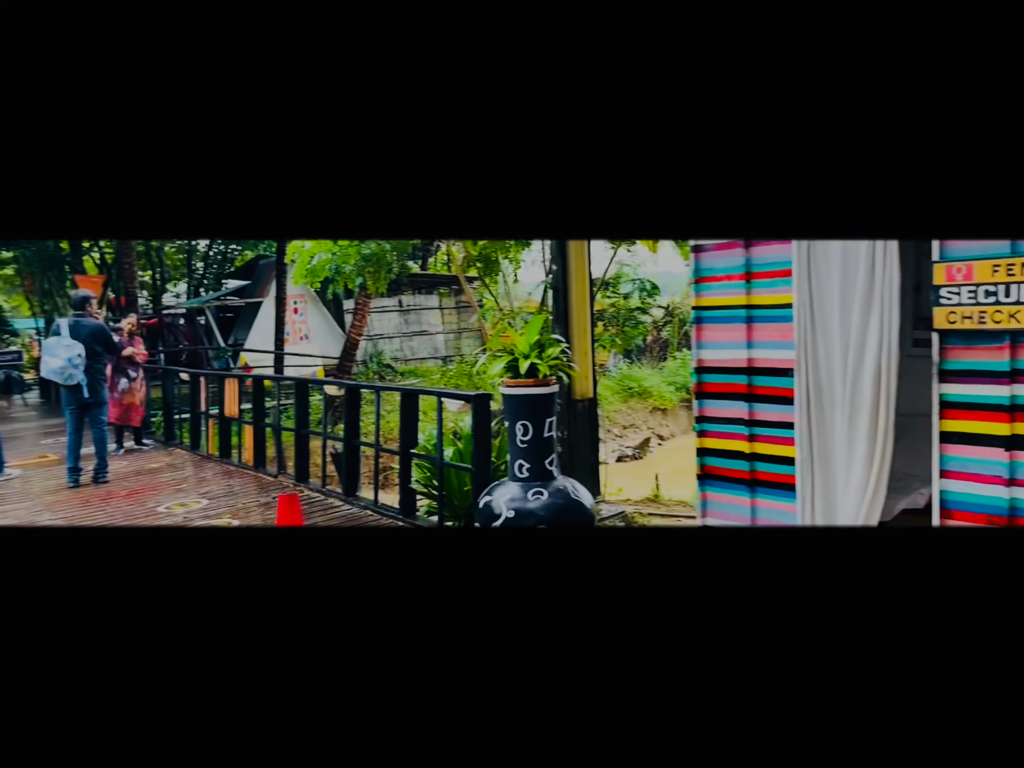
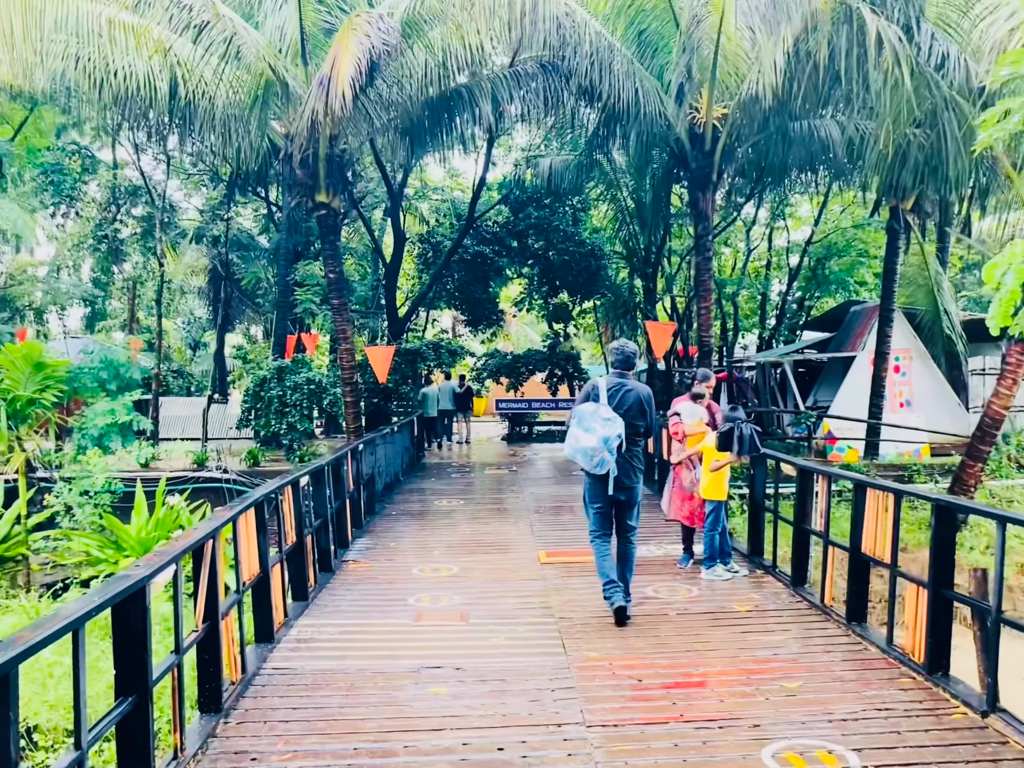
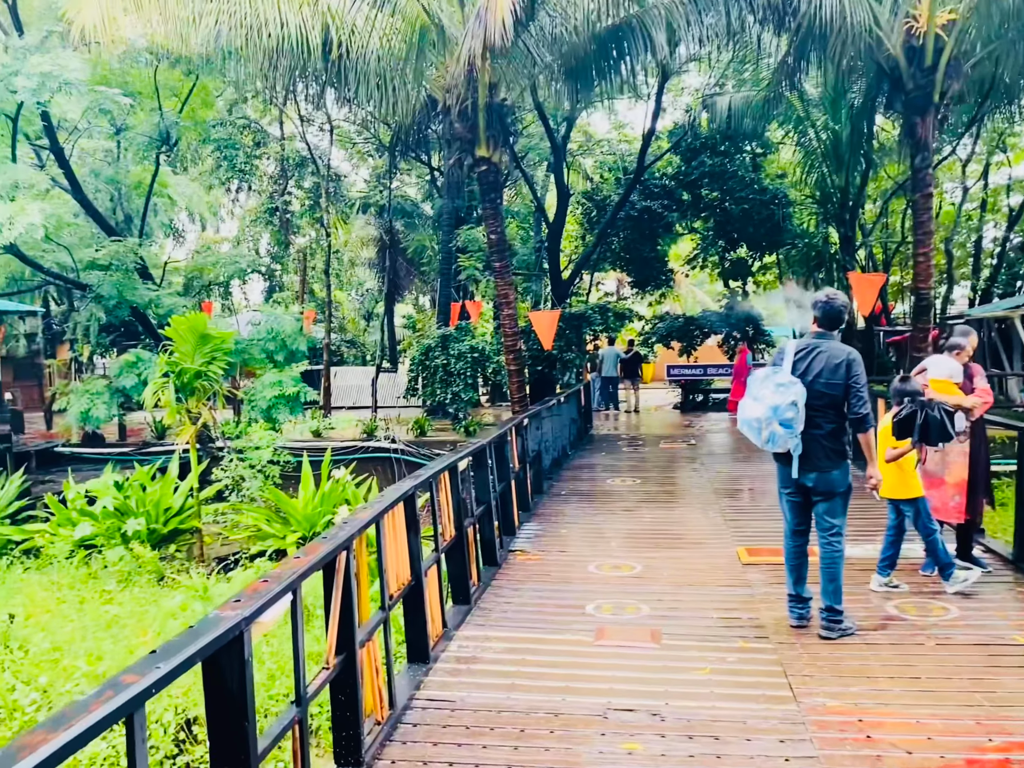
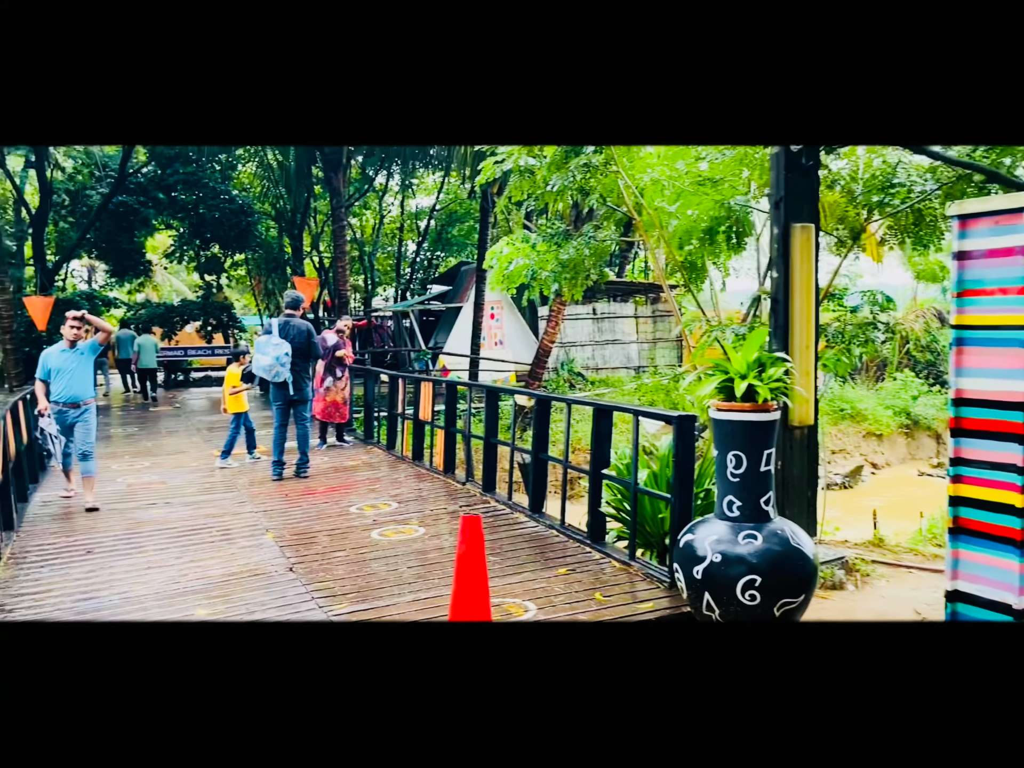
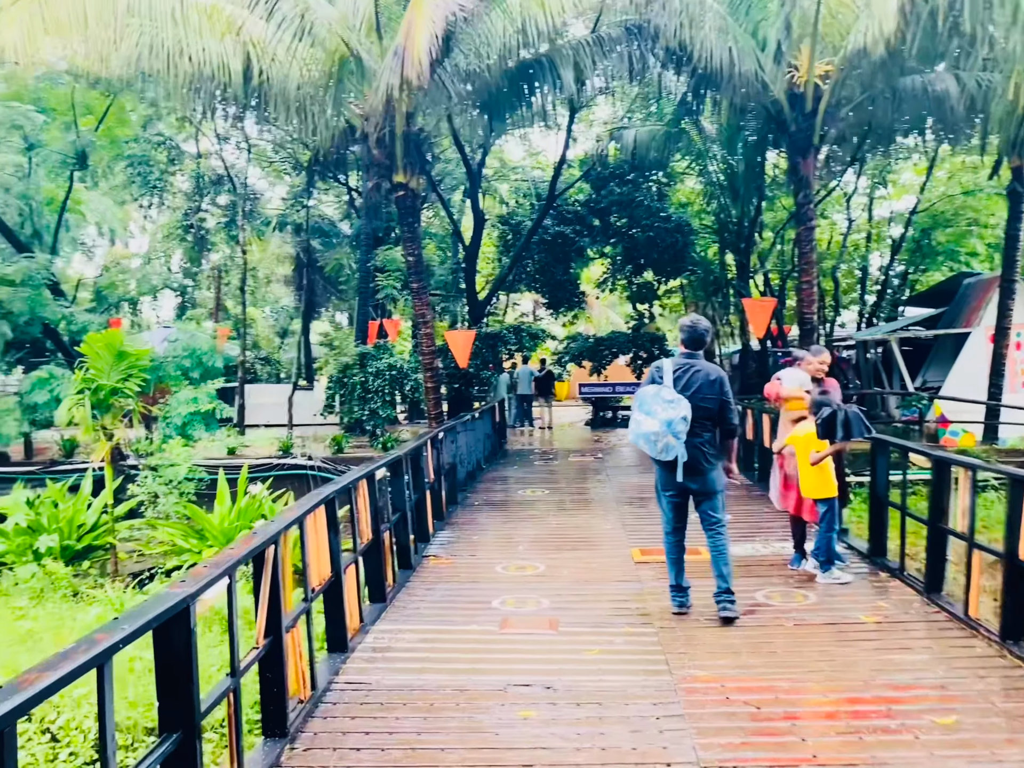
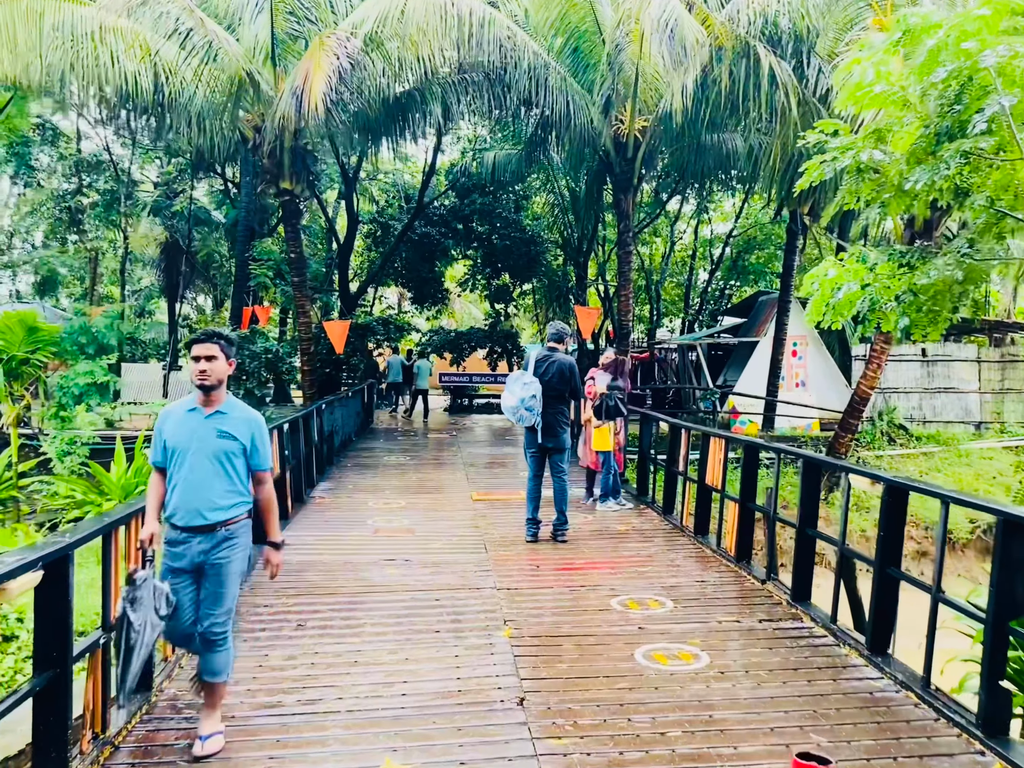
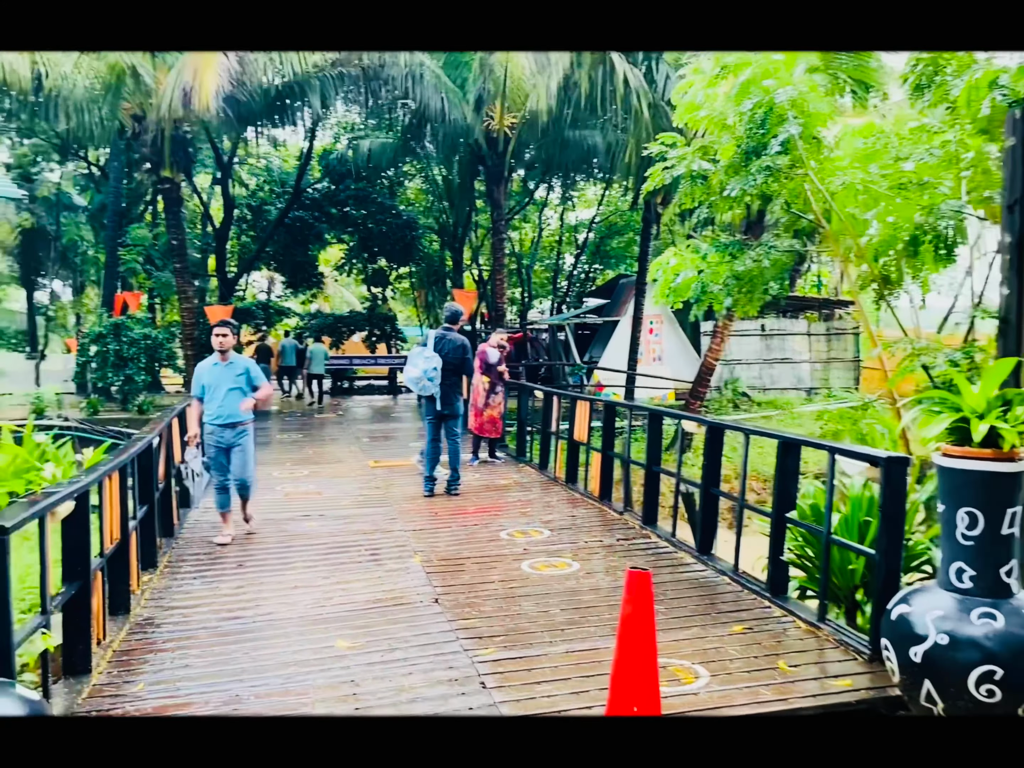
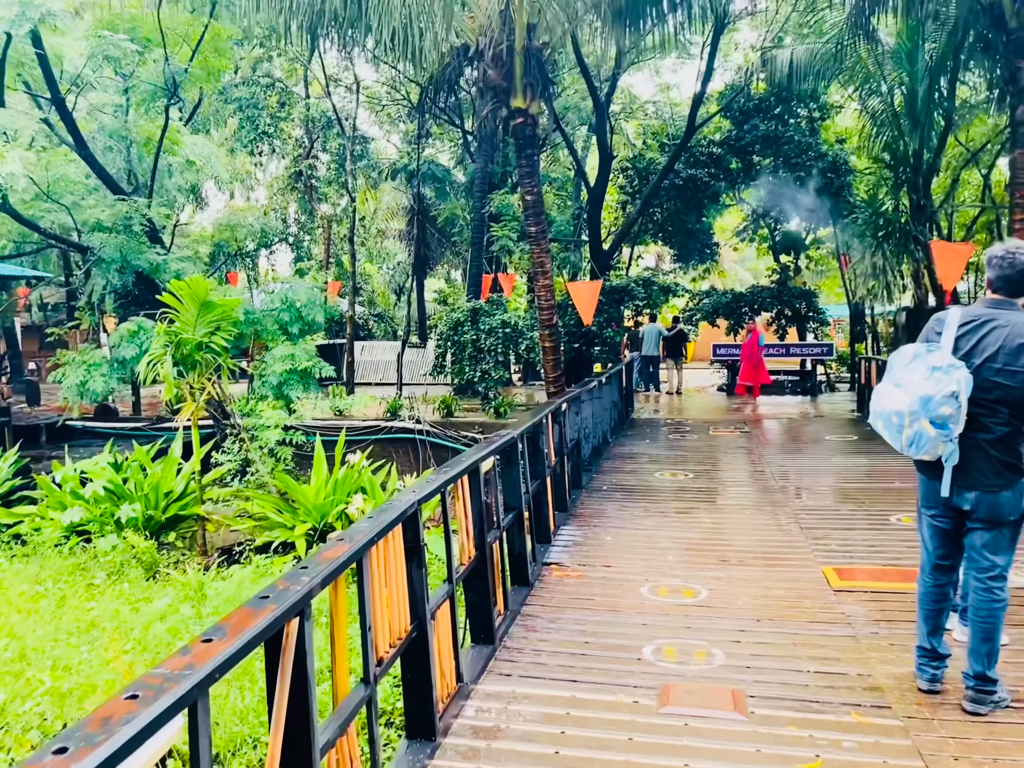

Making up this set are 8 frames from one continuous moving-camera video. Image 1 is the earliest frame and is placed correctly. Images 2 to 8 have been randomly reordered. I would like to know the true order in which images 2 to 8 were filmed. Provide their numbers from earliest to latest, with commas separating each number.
4, 7, 6, 2, 5, 3, 8
